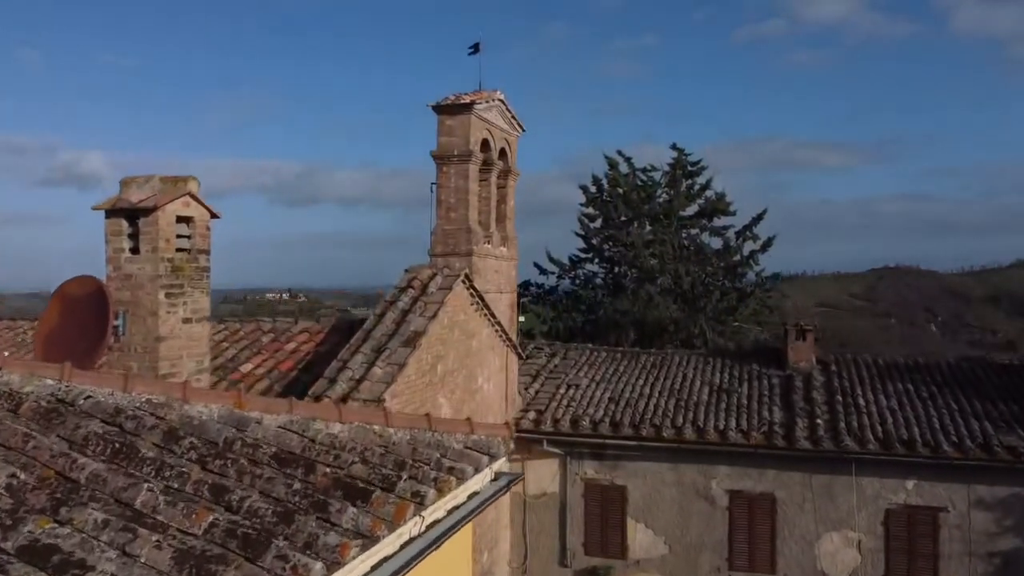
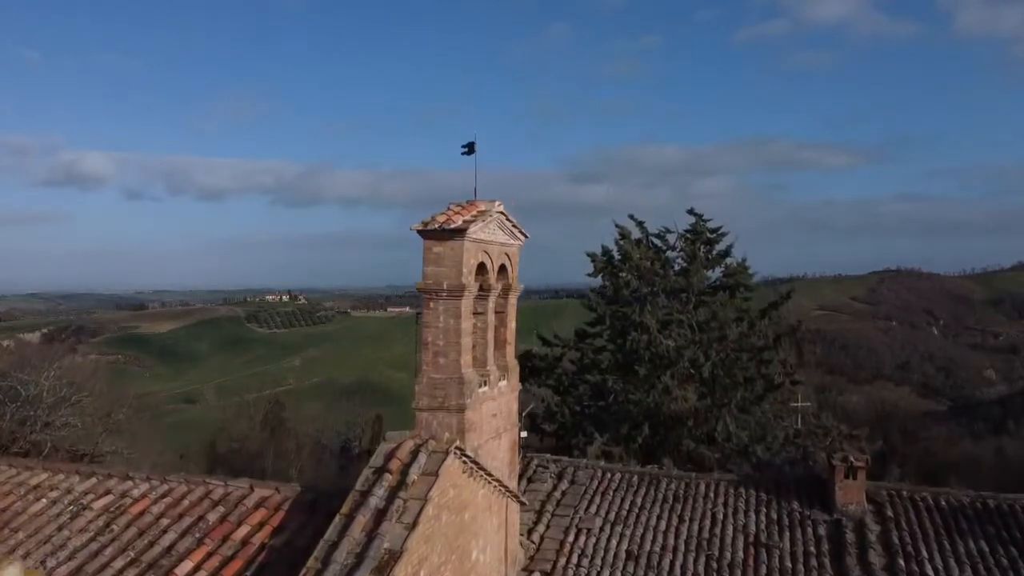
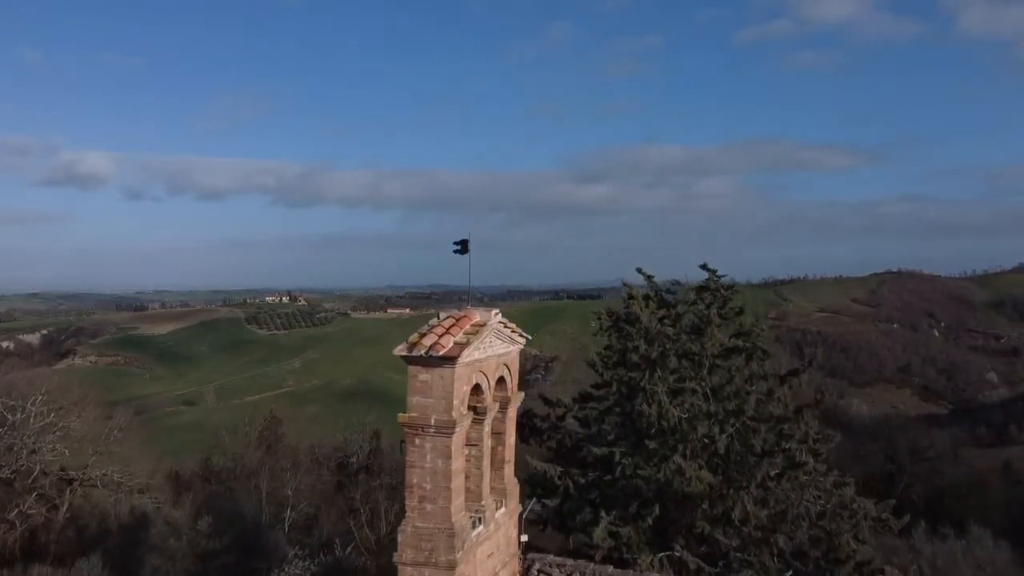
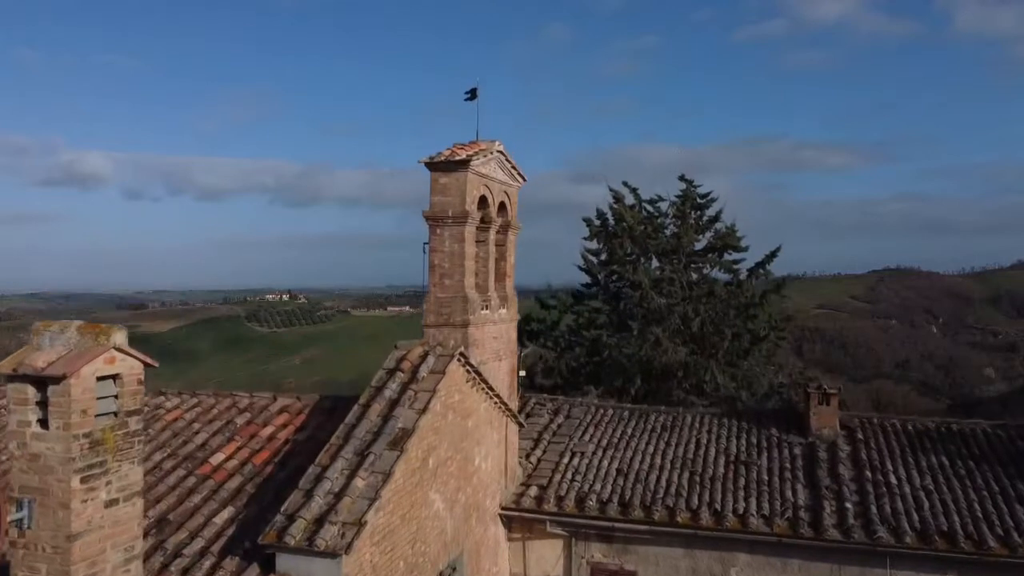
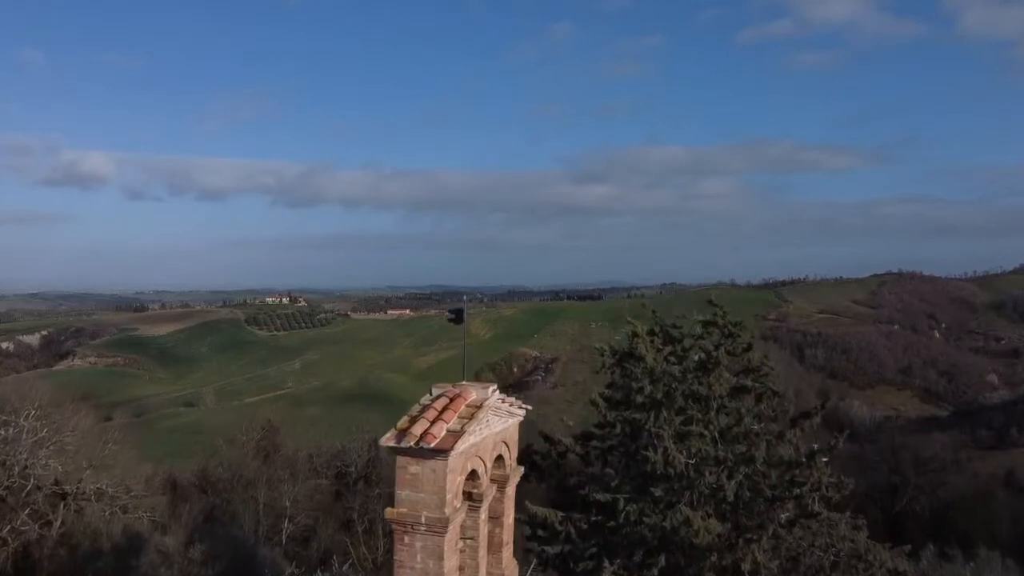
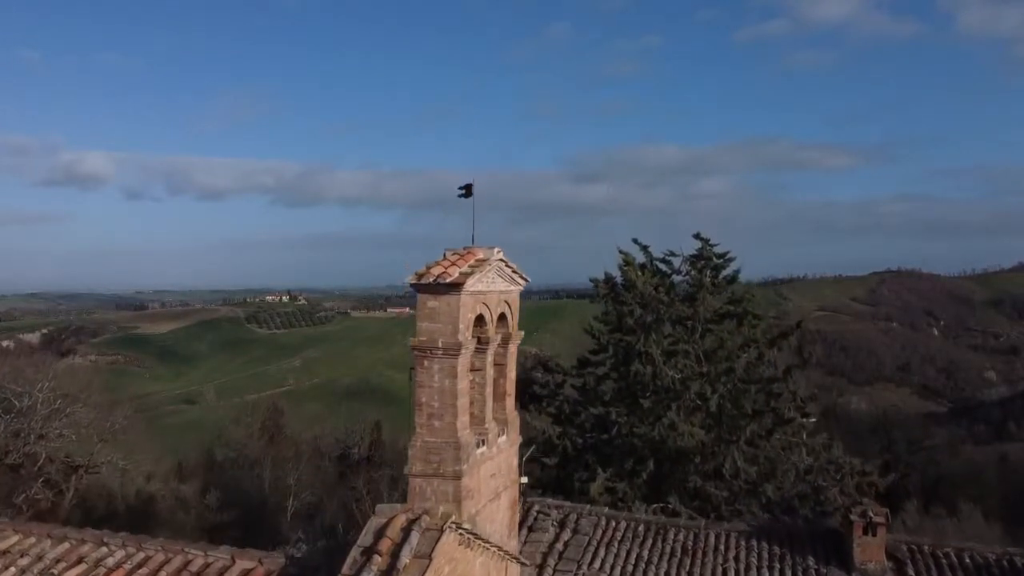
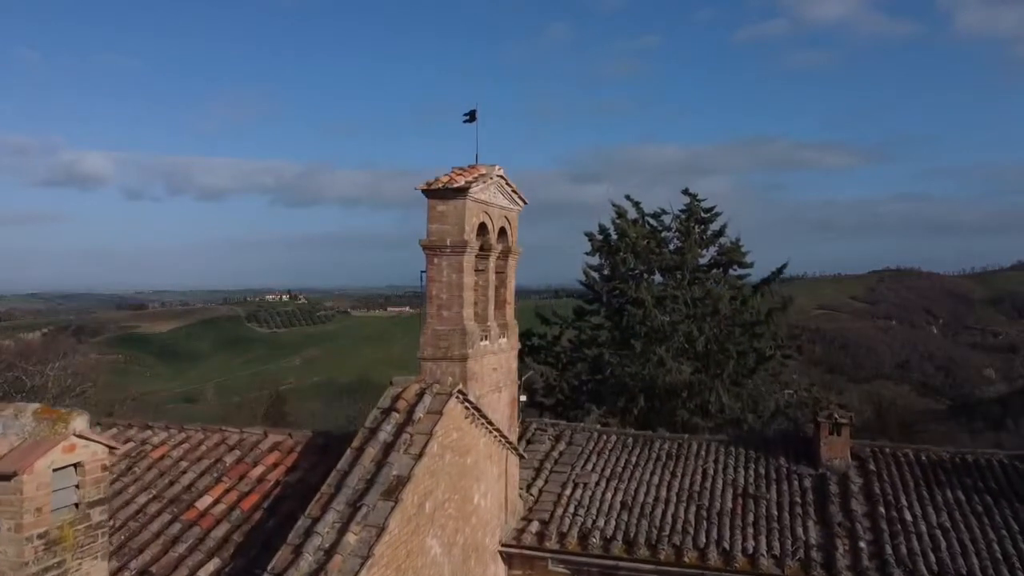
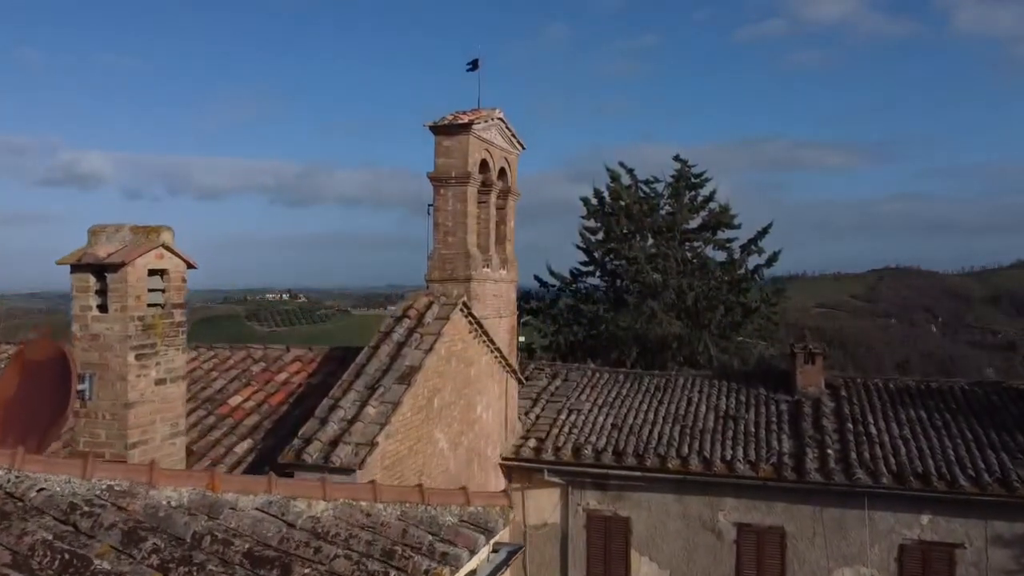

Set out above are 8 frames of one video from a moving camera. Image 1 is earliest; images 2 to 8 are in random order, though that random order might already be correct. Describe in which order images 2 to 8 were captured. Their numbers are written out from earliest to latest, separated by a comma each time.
8, 4, 7, 2, 6, 3, 5
